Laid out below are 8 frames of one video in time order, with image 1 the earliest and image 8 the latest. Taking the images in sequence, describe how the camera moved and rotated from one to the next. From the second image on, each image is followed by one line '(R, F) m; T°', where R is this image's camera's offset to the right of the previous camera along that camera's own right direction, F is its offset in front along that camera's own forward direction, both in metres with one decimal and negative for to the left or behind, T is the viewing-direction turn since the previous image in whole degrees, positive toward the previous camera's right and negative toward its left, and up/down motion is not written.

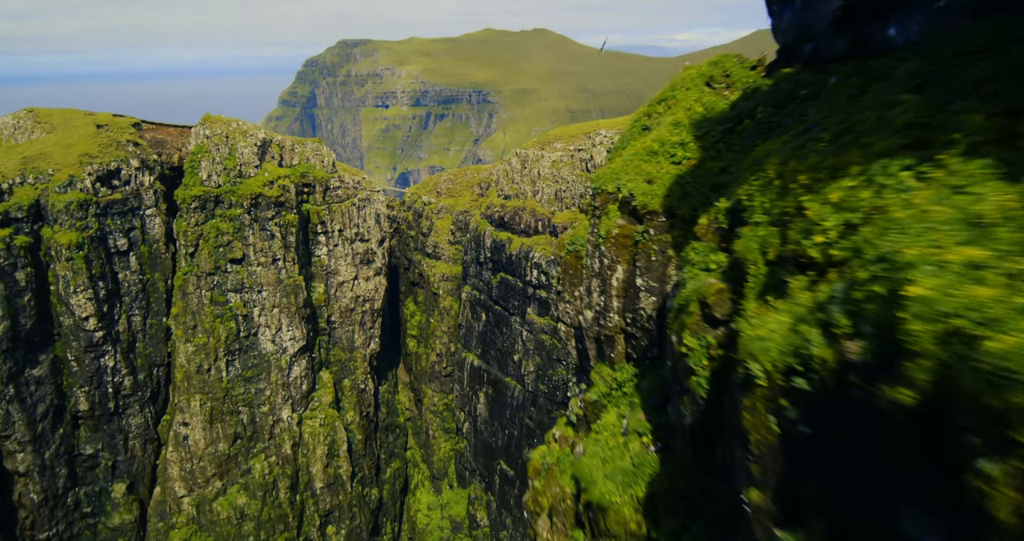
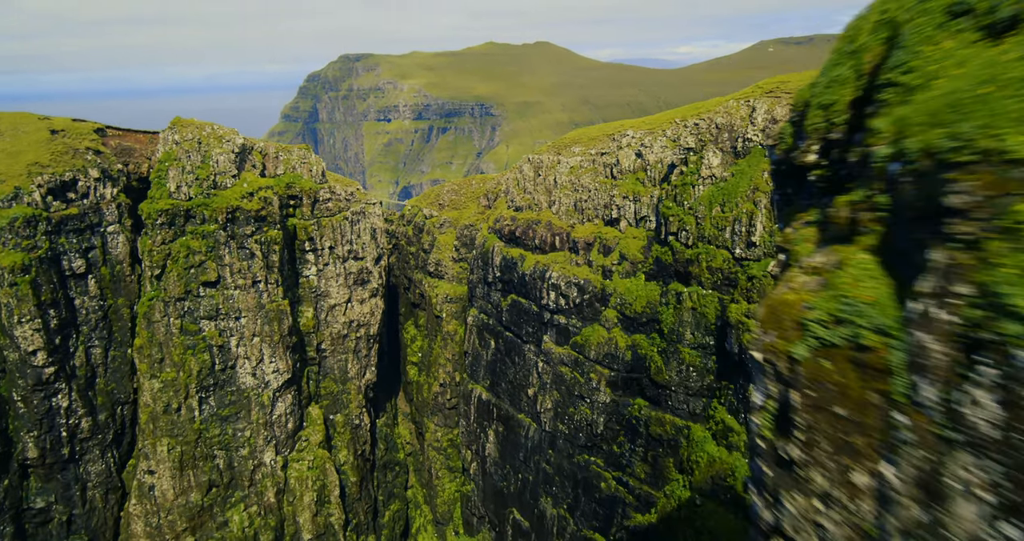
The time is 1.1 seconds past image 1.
(-1.3, +12.1) m; 0°
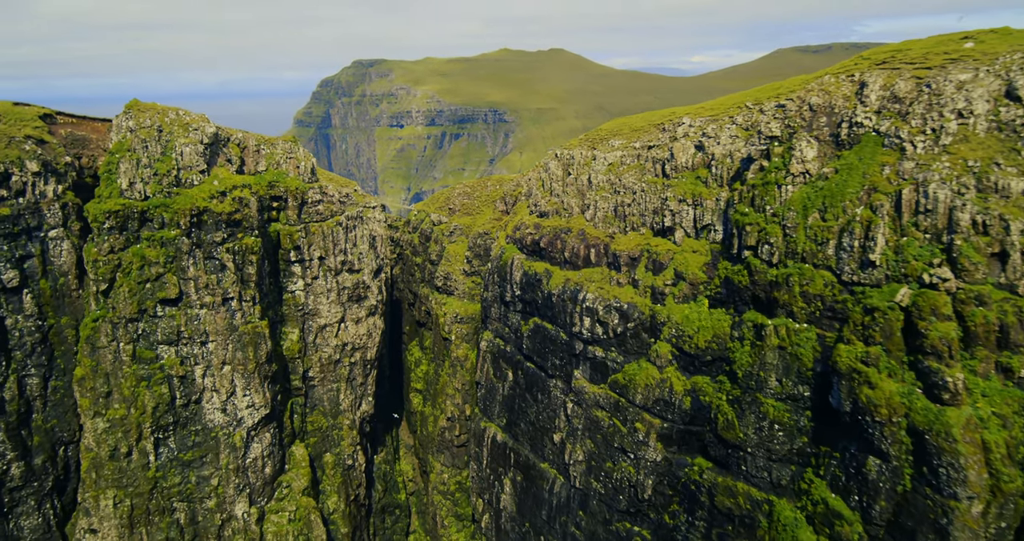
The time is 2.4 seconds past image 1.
(-1.3, +15.1) m; -1°
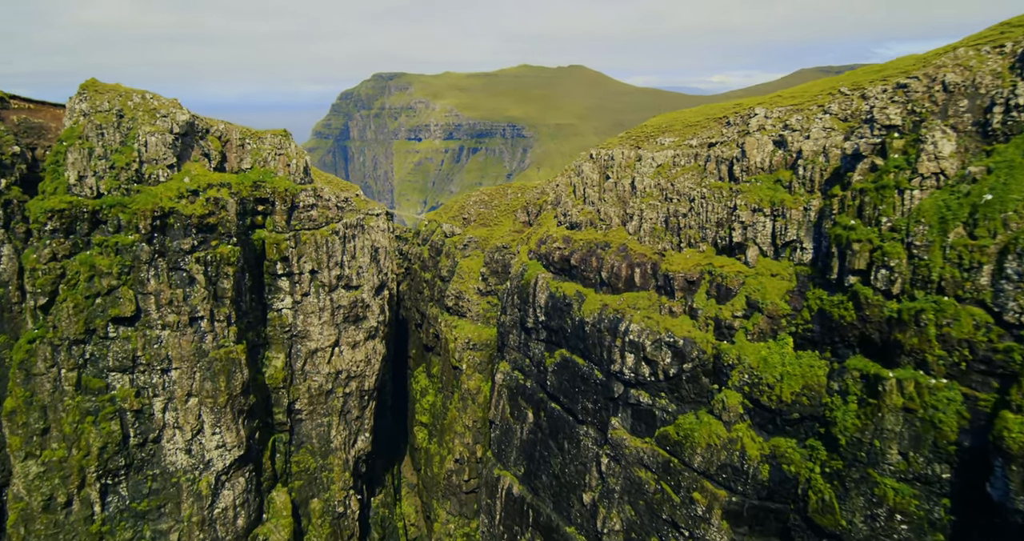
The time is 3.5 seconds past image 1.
(-0.9, +12.2) m; -1°
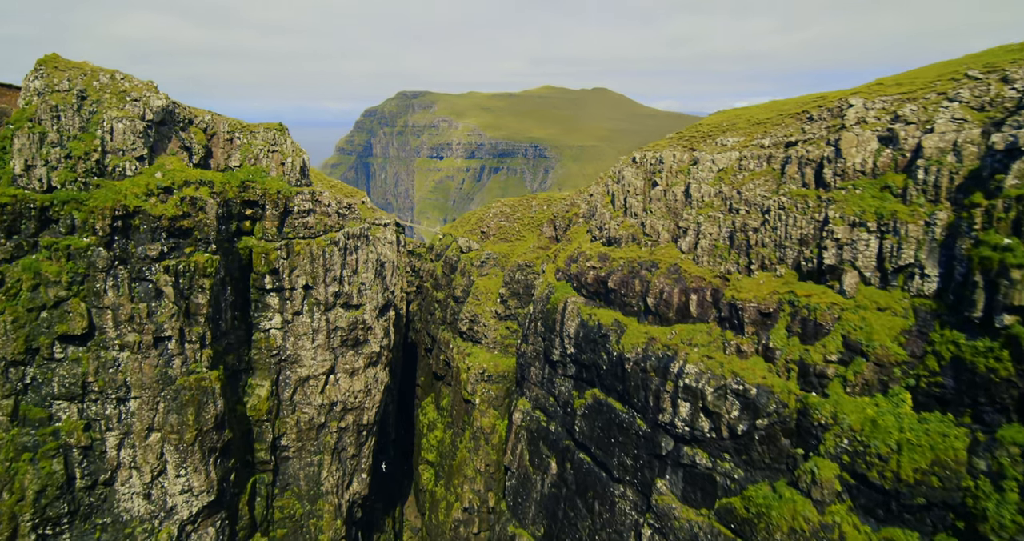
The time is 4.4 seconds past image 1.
(-0.6, +9.9) m; -2°
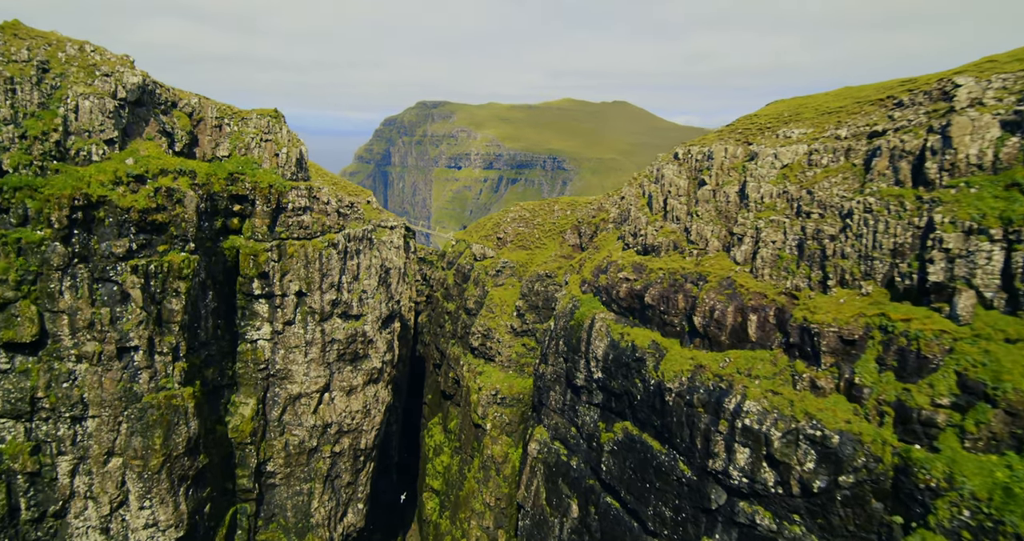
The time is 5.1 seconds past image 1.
(-0.3, +7.3) m; -1°
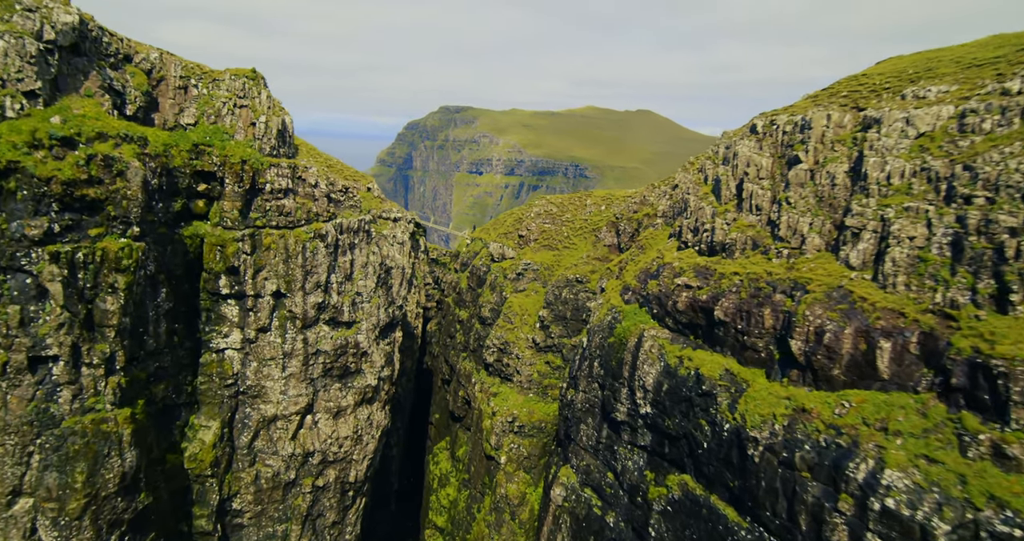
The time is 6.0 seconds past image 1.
(-0.4, +10.4) m; -2°
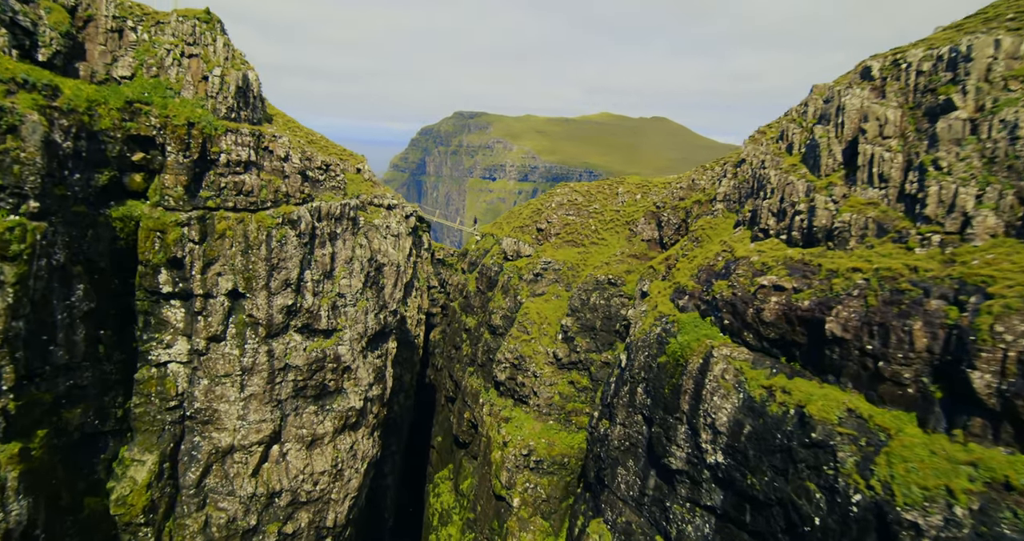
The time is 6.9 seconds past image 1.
(-0.3, +9.8) m; -1°
